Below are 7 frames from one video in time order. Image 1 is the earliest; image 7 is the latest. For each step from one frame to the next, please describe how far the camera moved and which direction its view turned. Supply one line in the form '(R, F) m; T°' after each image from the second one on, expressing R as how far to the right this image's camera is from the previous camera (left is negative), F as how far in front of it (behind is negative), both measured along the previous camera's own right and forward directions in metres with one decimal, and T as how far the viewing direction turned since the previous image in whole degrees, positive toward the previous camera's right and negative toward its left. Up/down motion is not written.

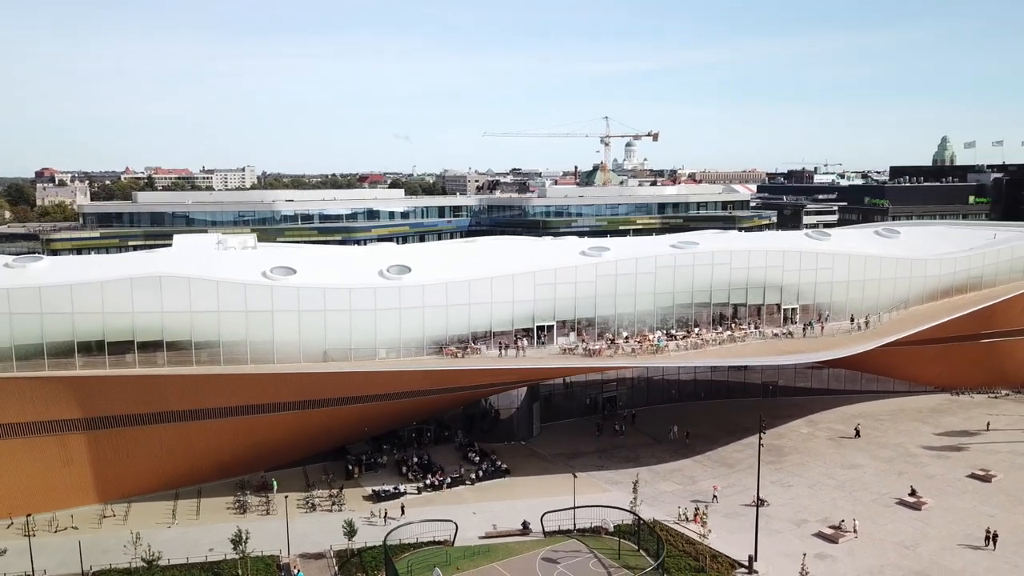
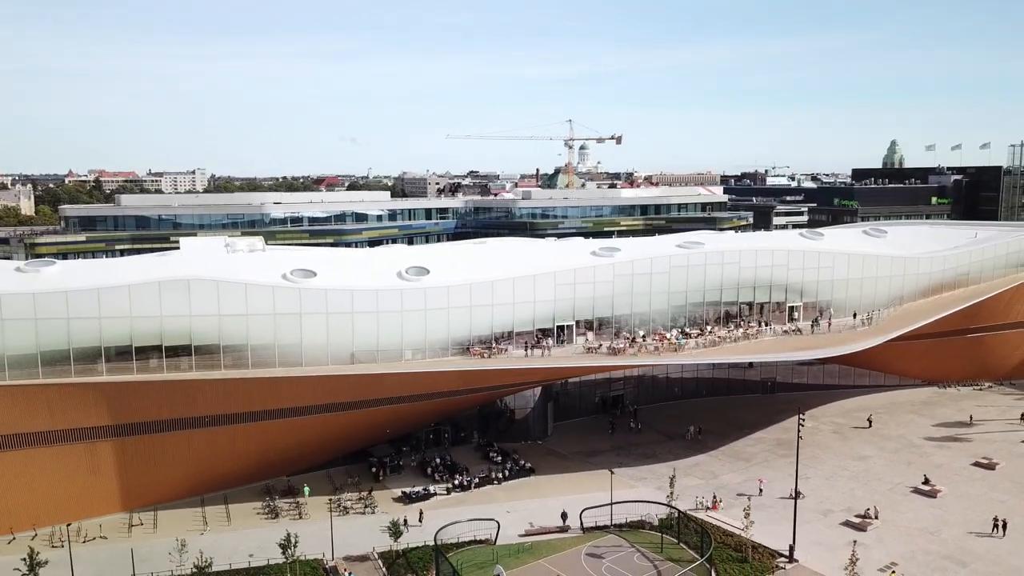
(-2.4, -0.2) m; +3°
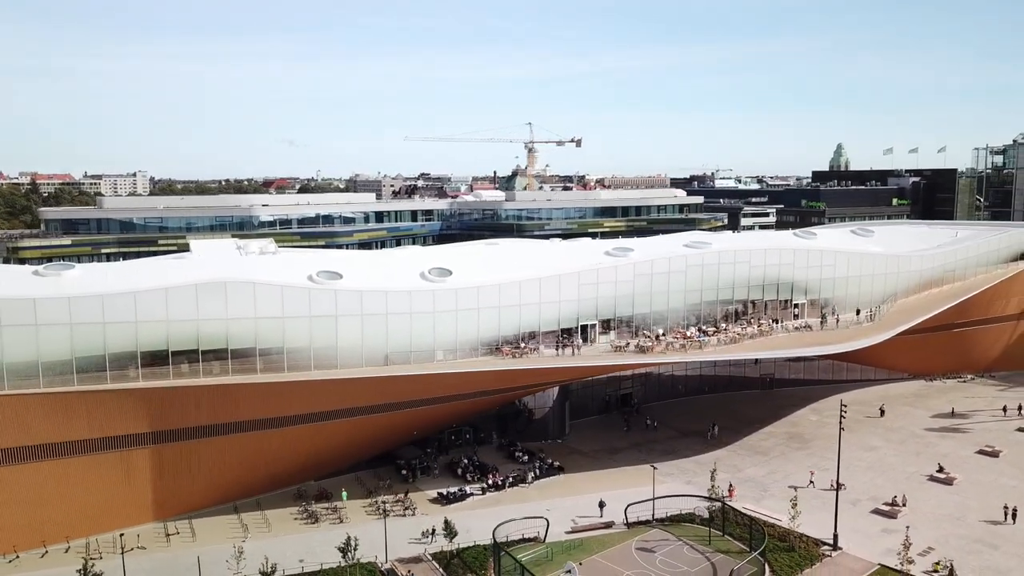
(-2.8, -0.1) m; +4°
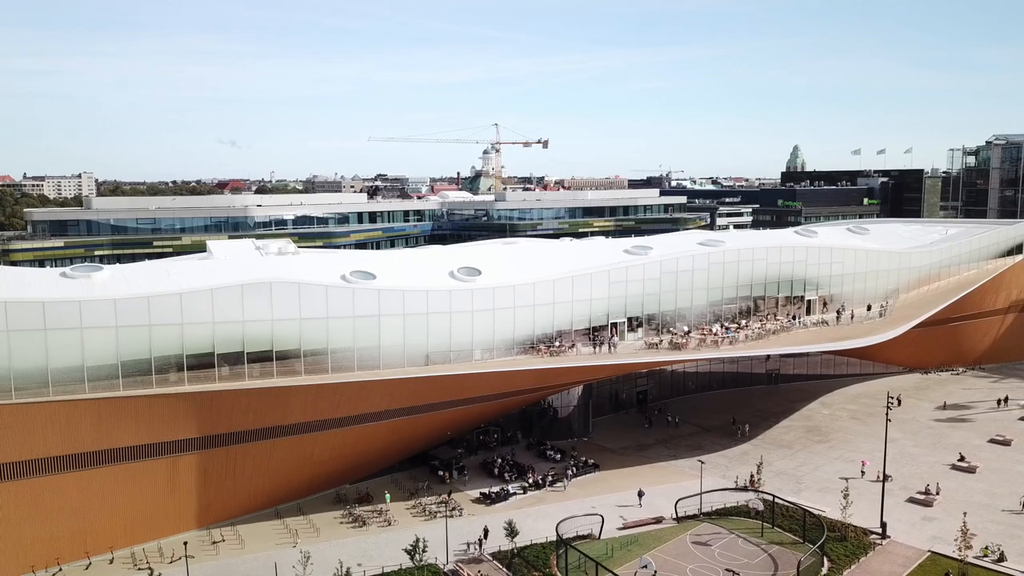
(-2.8, +0.1) m; +3°
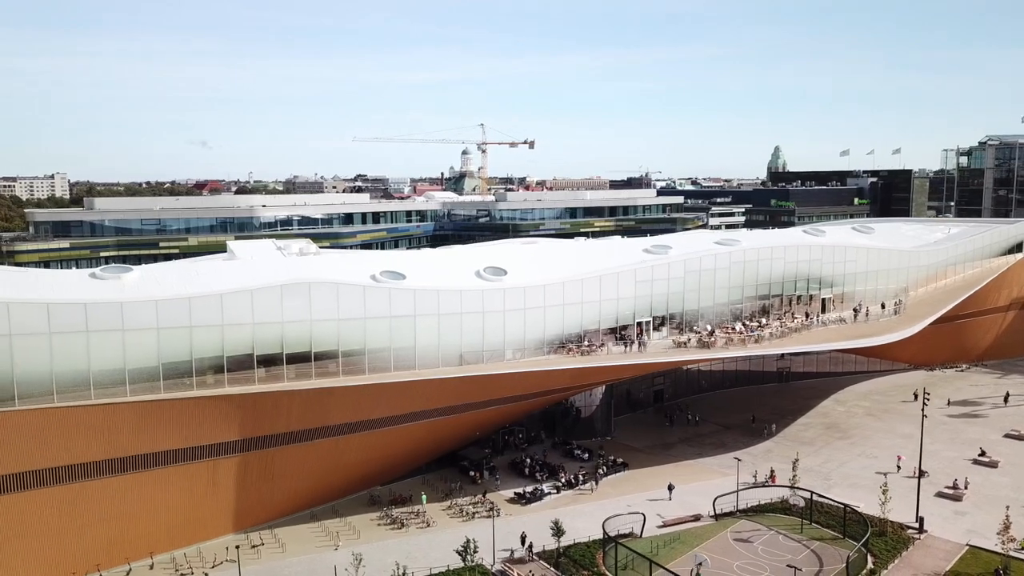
(-1.8, +0.1) m; +2°
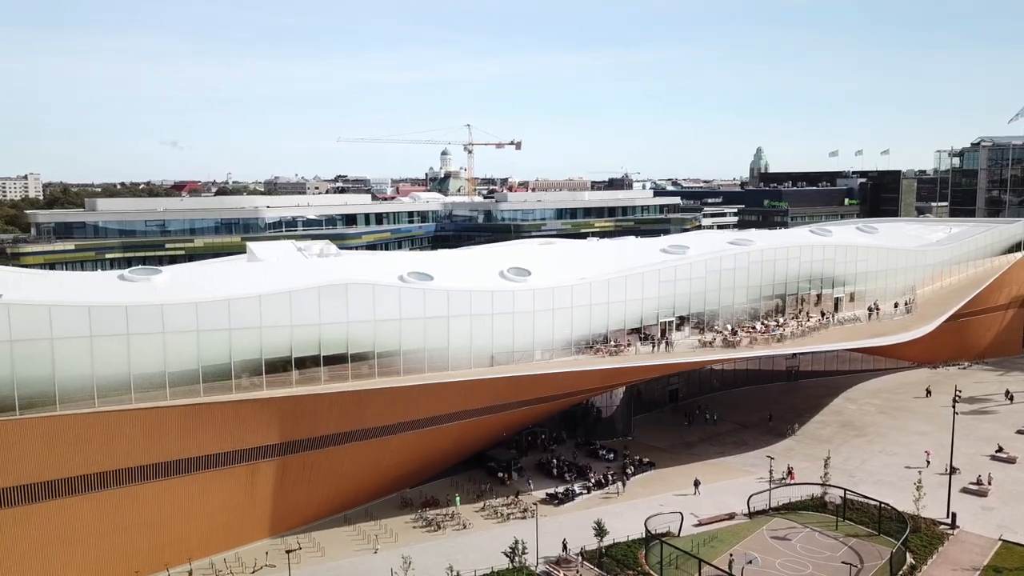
(-1.7, 0.0) m; +2°
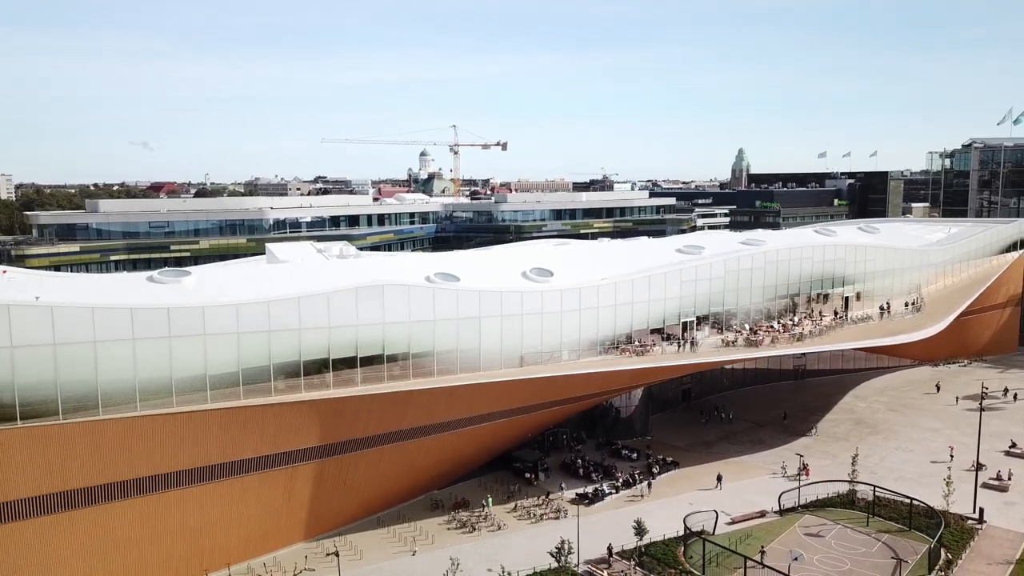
(-1.7, 0.0) m; +2°
